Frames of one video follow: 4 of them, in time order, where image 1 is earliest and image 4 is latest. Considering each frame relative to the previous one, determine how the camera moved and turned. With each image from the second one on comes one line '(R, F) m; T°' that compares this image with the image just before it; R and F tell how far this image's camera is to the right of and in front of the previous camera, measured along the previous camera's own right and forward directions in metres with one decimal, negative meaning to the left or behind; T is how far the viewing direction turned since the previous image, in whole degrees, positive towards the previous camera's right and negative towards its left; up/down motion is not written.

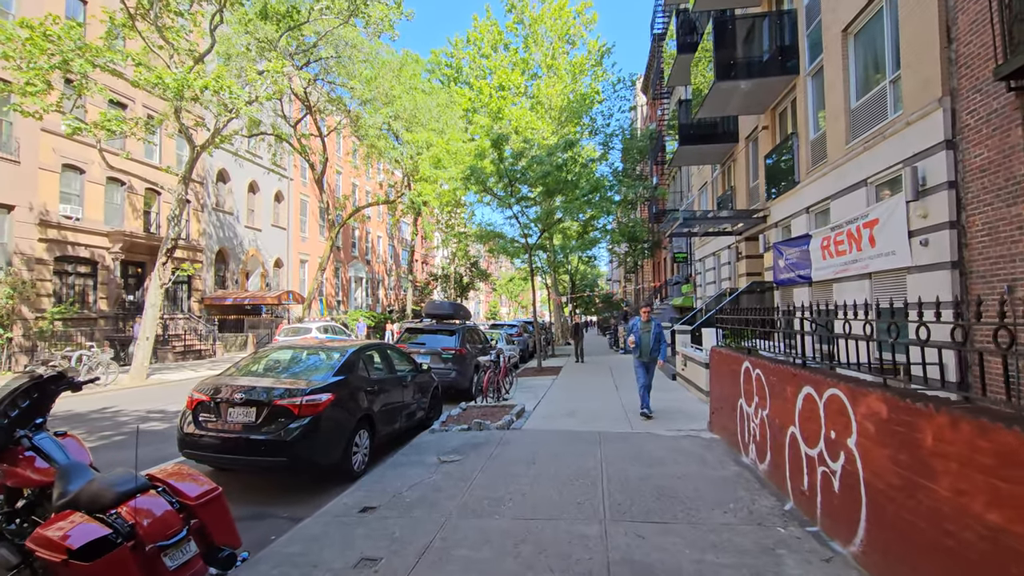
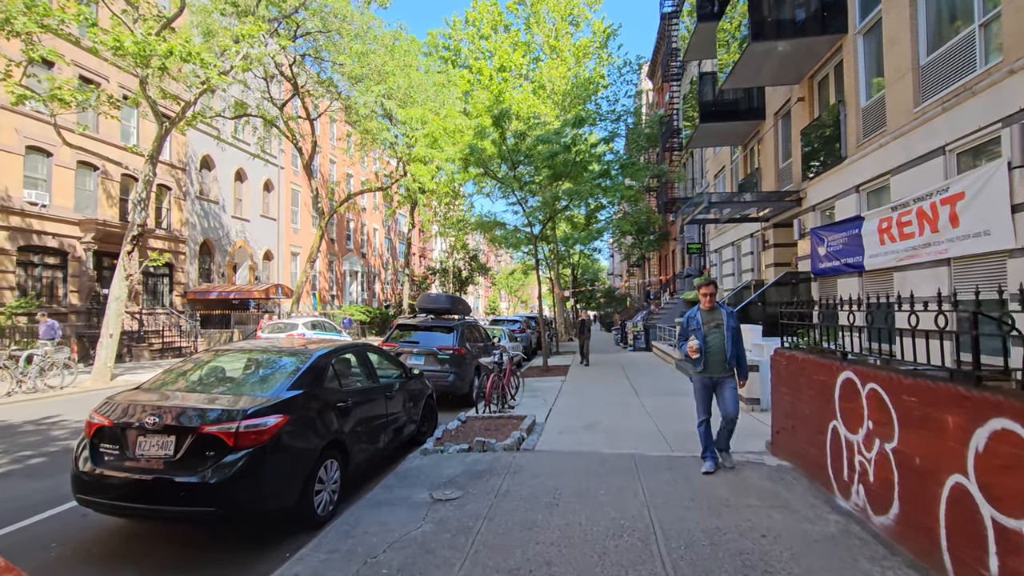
(-0.1, +1.5) m; 0°
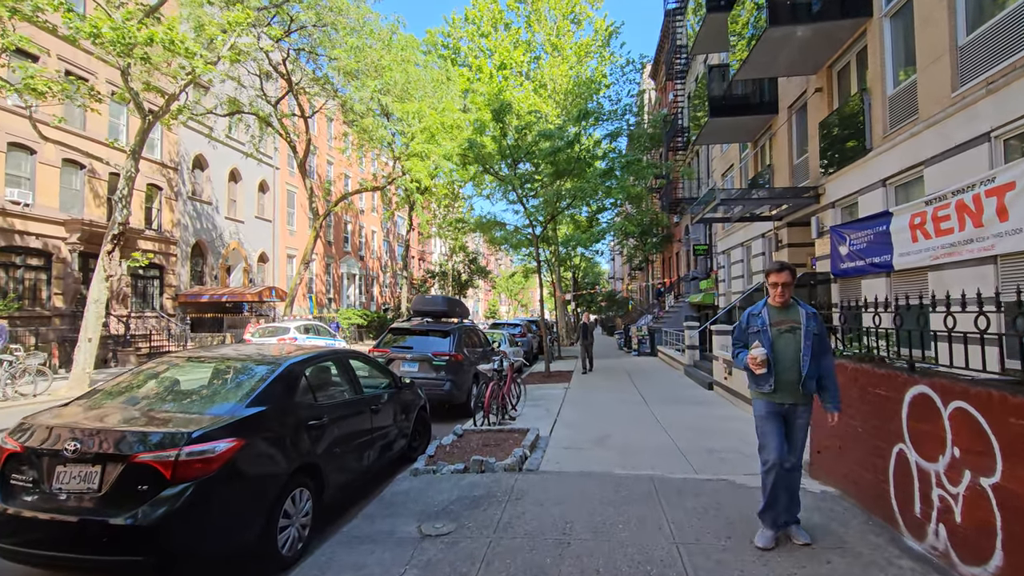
(0.0, +0.7) m; 0°
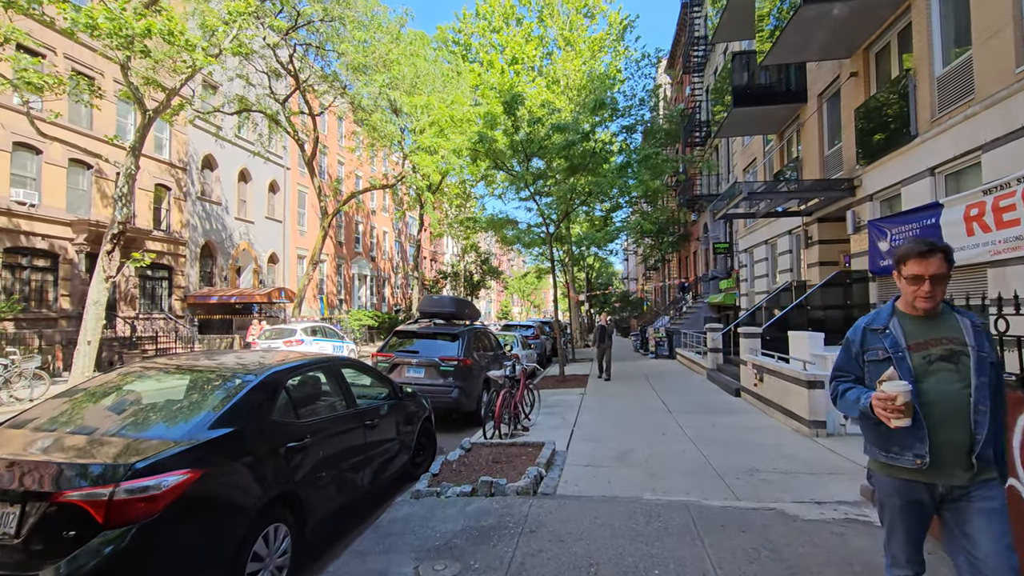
(0.0, +0.6) m; -1°
